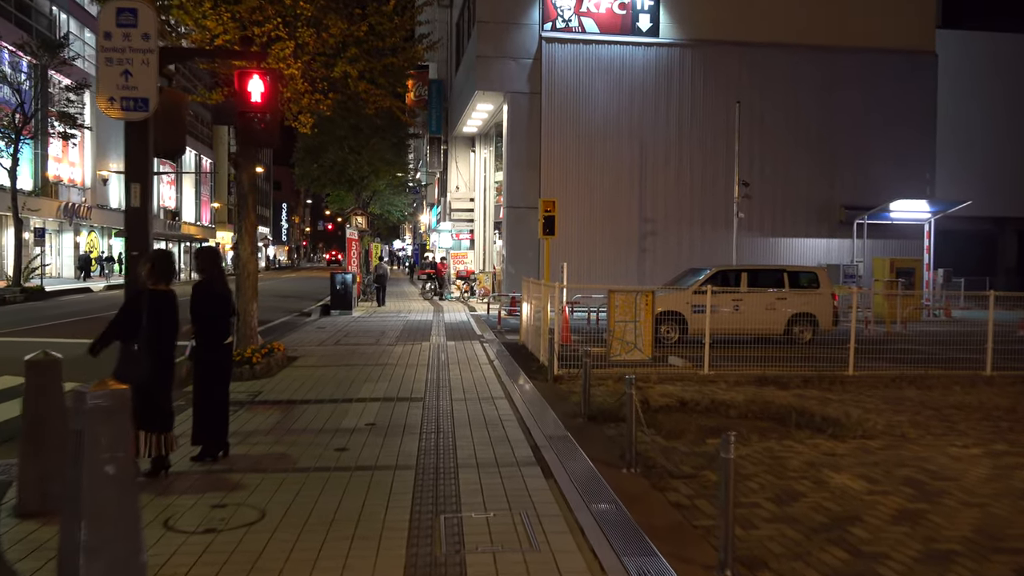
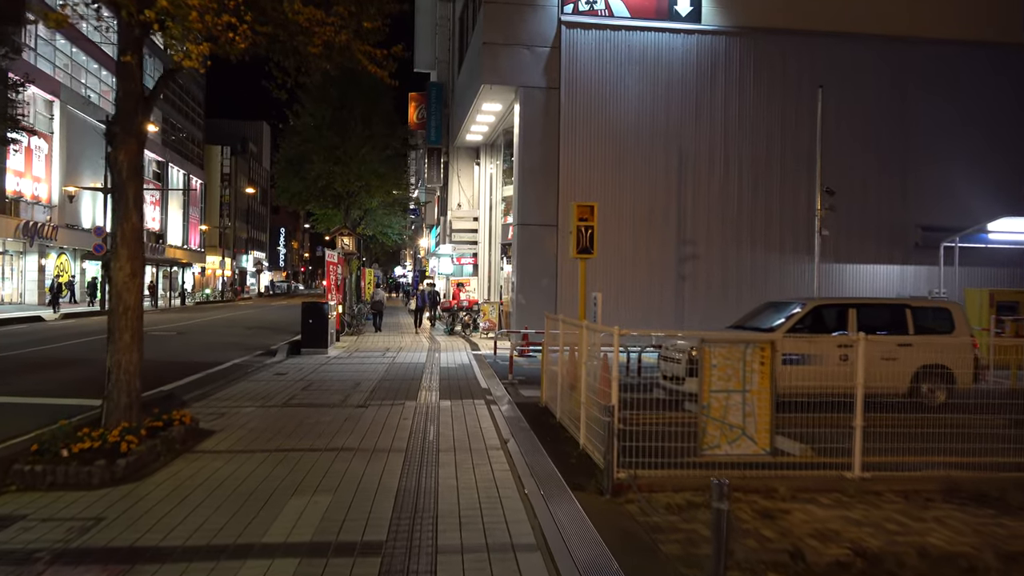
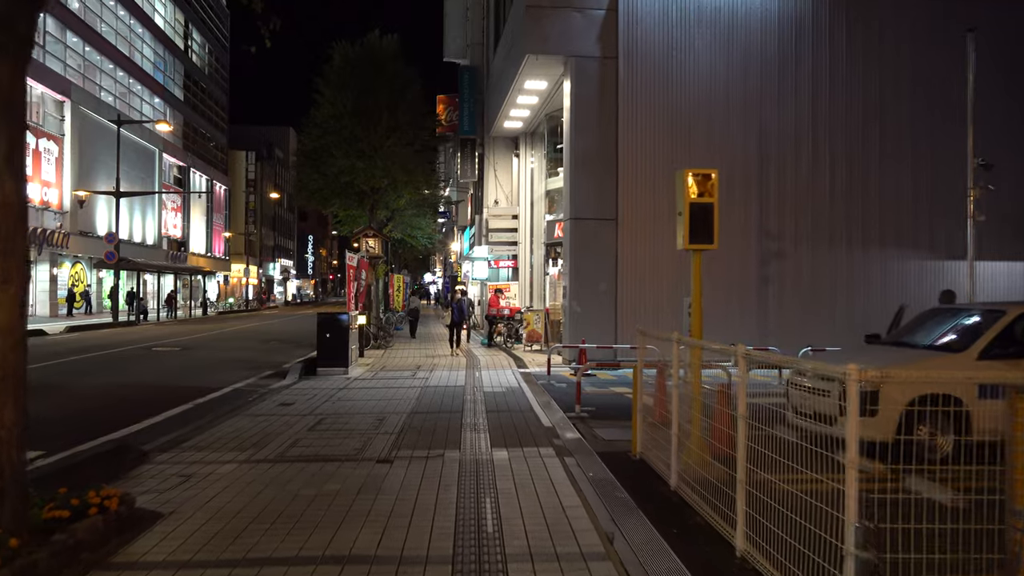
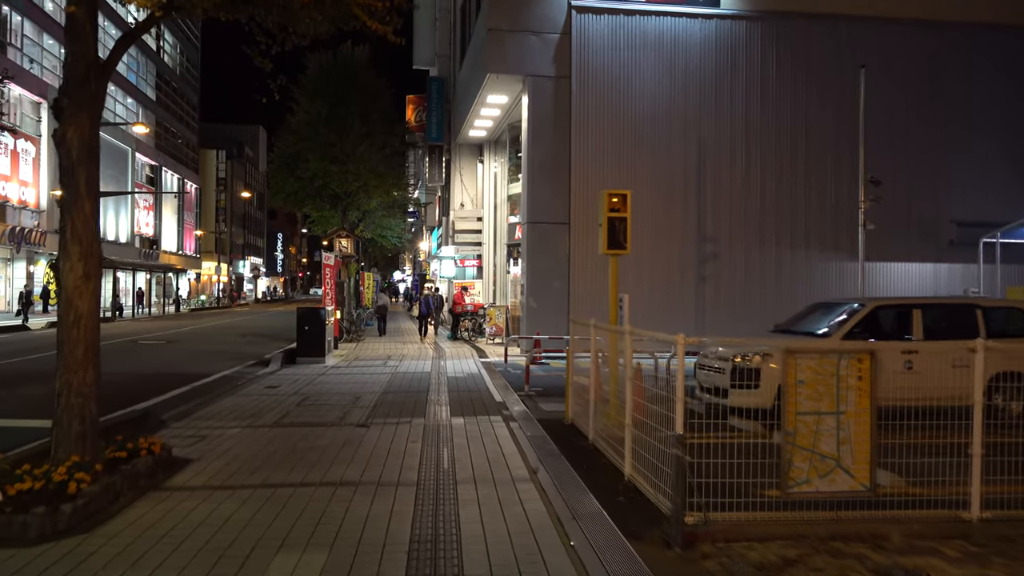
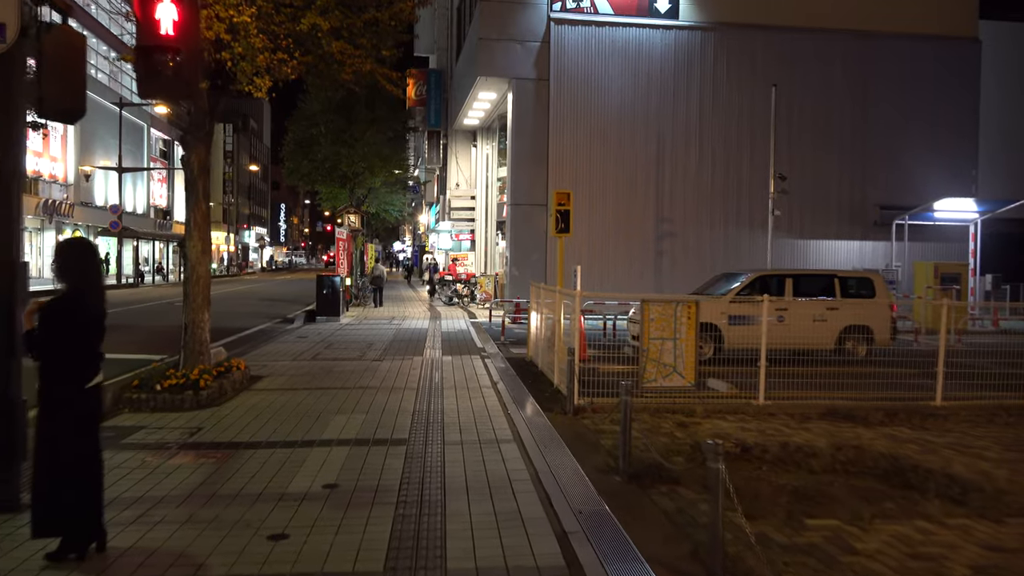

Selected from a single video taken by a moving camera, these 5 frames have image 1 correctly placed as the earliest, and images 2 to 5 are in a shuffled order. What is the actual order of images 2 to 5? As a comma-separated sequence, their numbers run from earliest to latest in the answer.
5, 2, 4, 3
